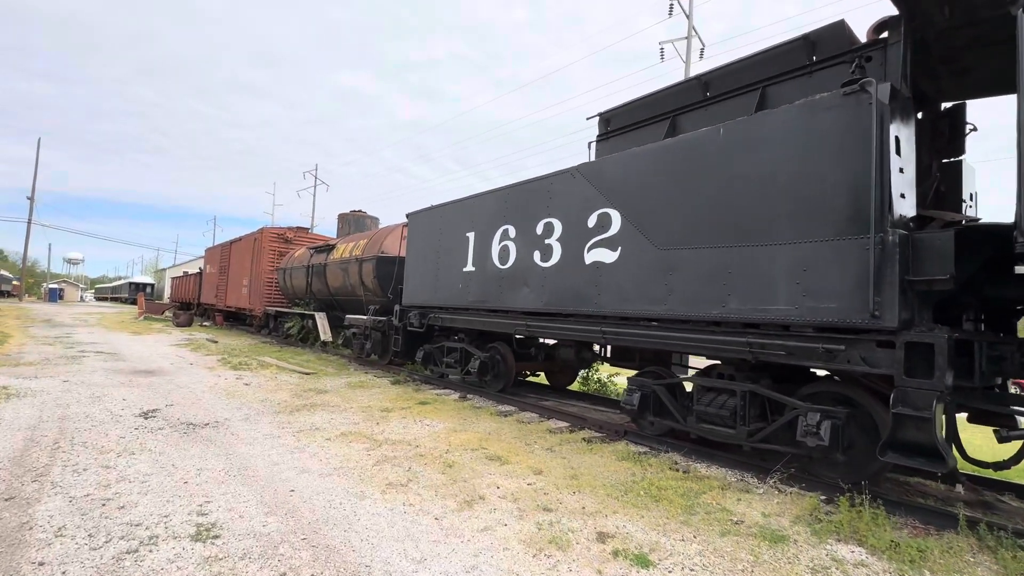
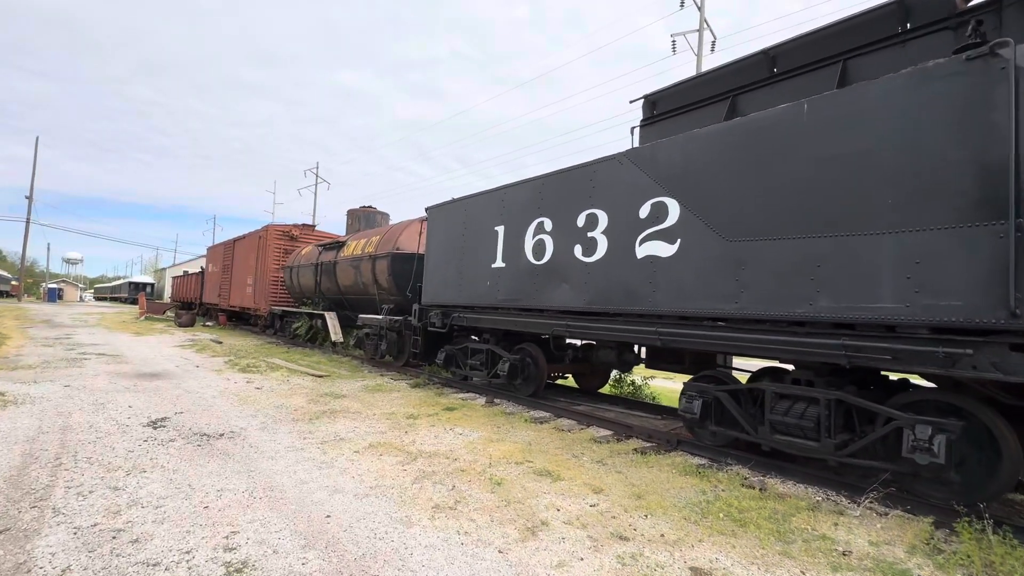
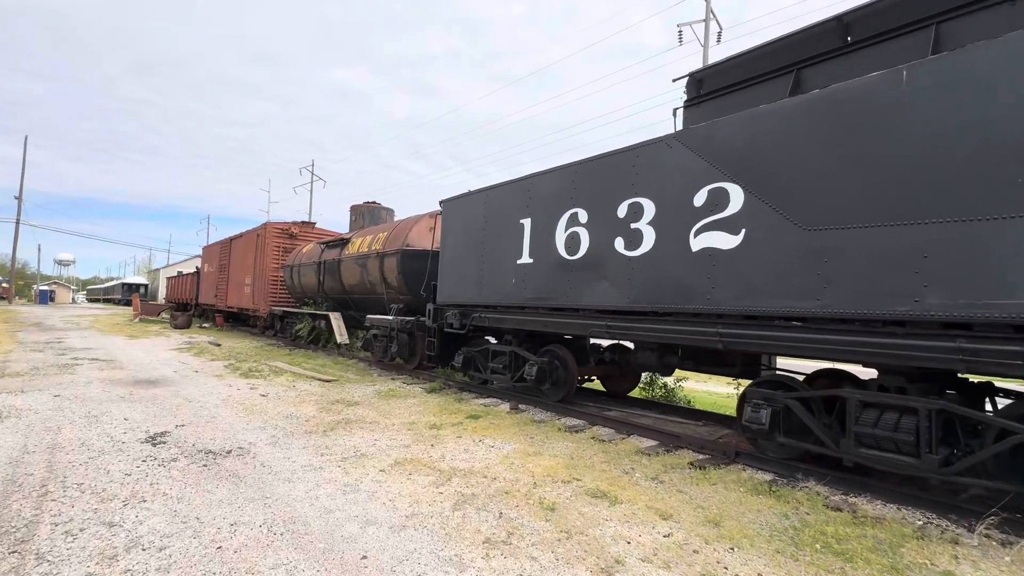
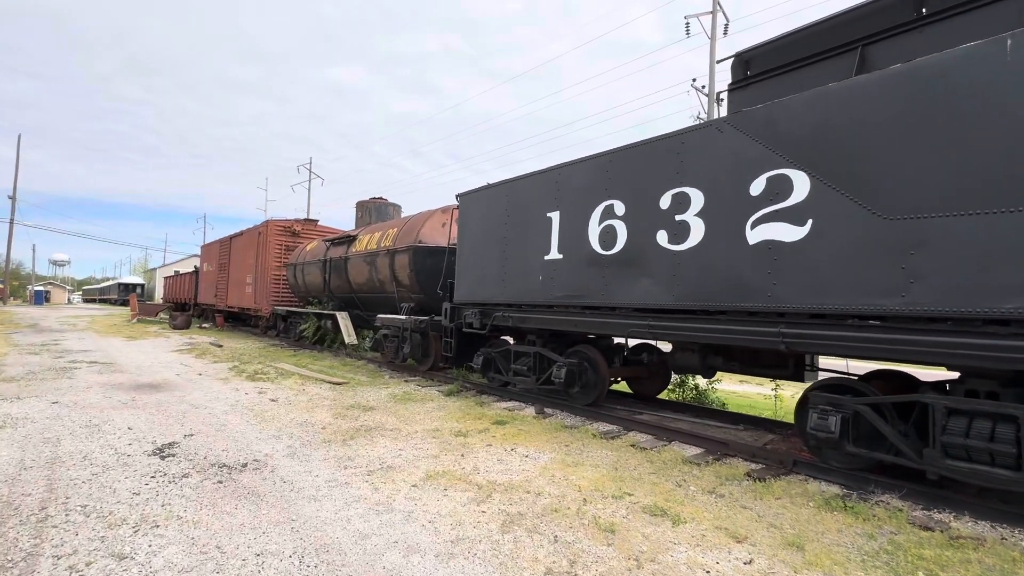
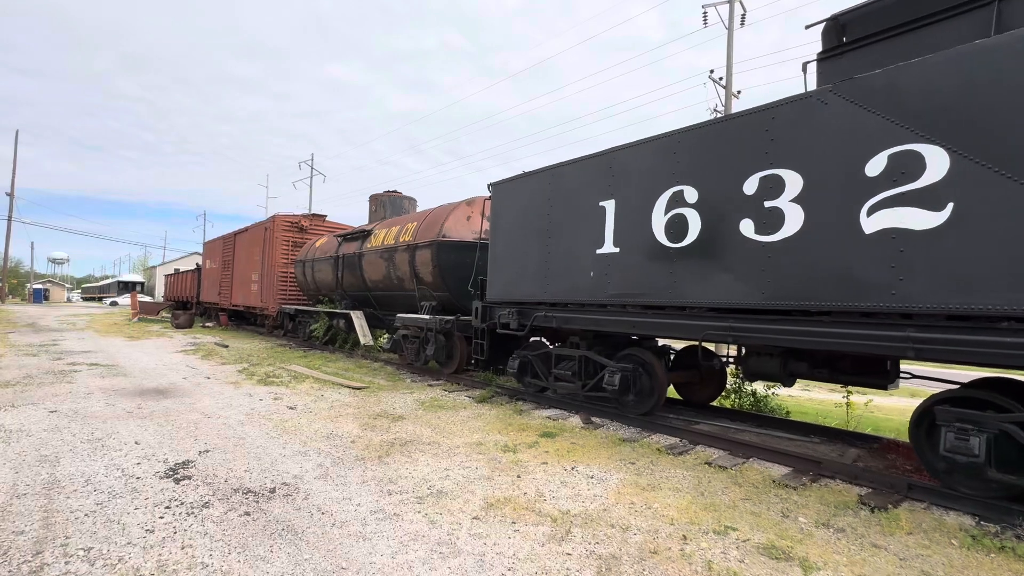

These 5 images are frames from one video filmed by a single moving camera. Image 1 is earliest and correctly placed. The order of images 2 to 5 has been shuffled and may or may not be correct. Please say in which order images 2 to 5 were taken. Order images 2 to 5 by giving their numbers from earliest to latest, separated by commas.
2, 3, 4, 5
